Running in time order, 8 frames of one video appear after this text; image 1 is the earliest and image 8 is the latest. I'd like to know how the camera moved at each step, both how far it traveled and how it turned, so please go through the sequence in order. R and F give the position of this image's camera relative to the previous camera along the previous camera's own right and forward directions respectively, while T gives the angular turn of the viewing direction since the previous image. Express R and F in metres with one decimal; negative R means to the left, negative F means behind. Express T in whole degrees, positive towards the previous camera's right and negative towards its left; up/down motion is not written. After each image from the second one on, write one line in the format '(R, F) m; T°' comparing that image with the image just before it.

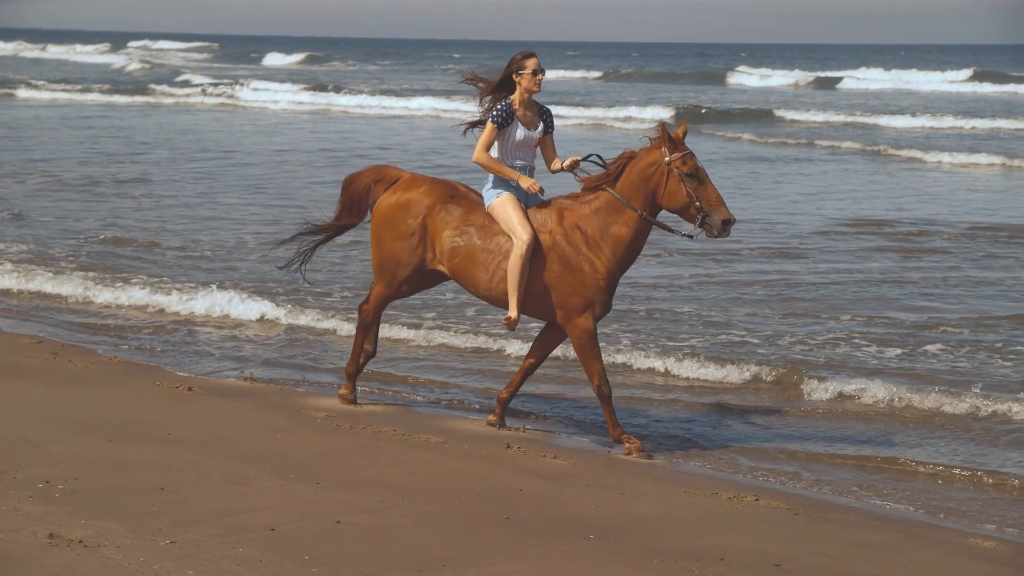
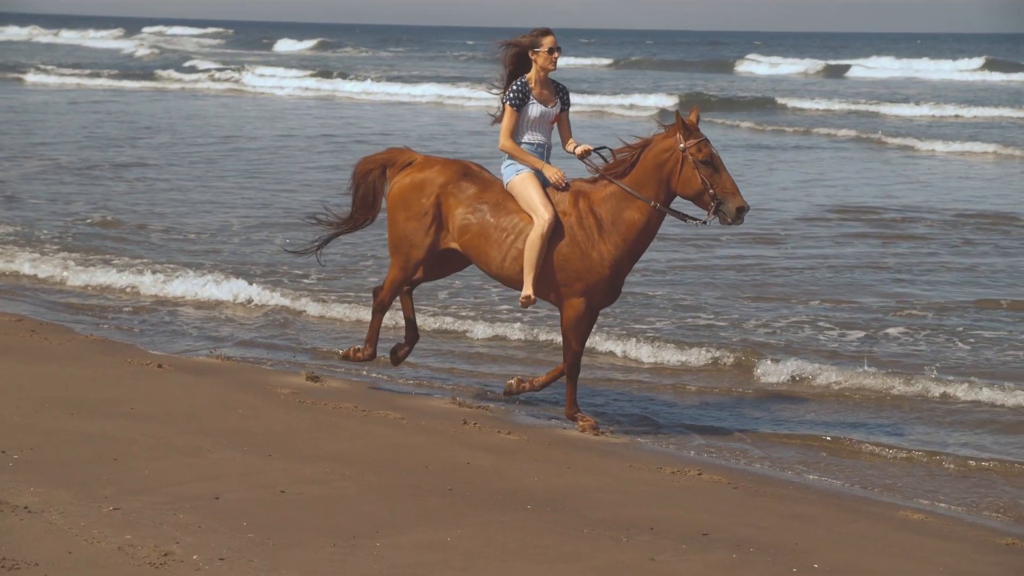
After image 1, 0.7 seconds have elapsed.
(+0.3, -0.2) m; 0°
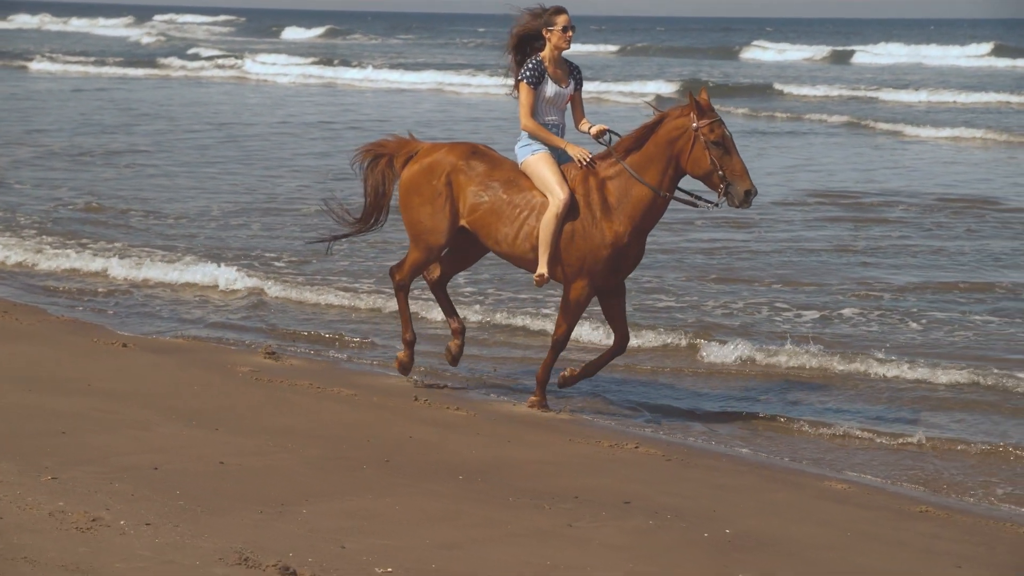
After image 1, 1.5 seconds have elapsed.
(+0.3, -0.2) m; 0°
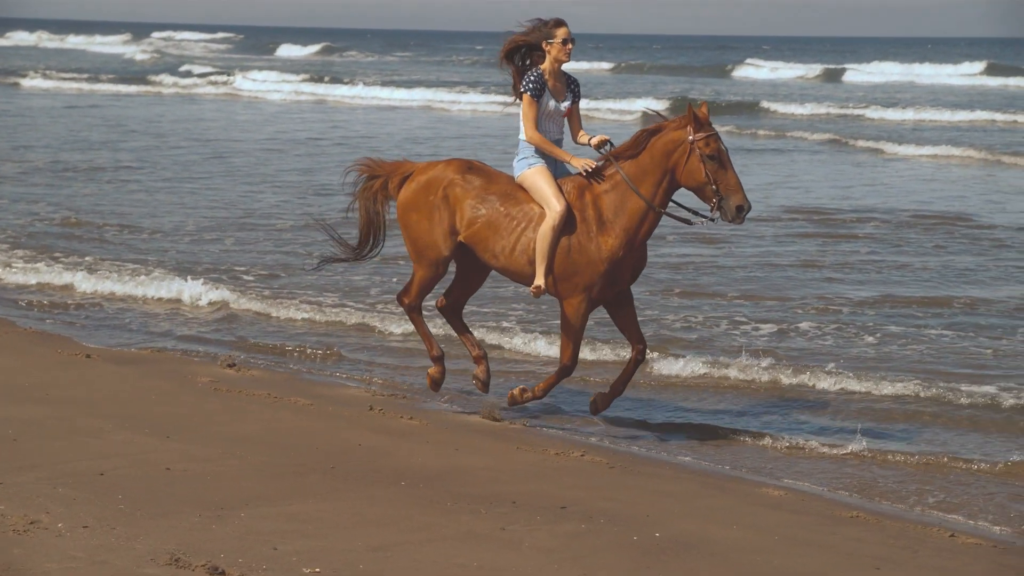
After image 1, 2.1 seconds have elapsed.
(+0.2, -0.2) m; 0°
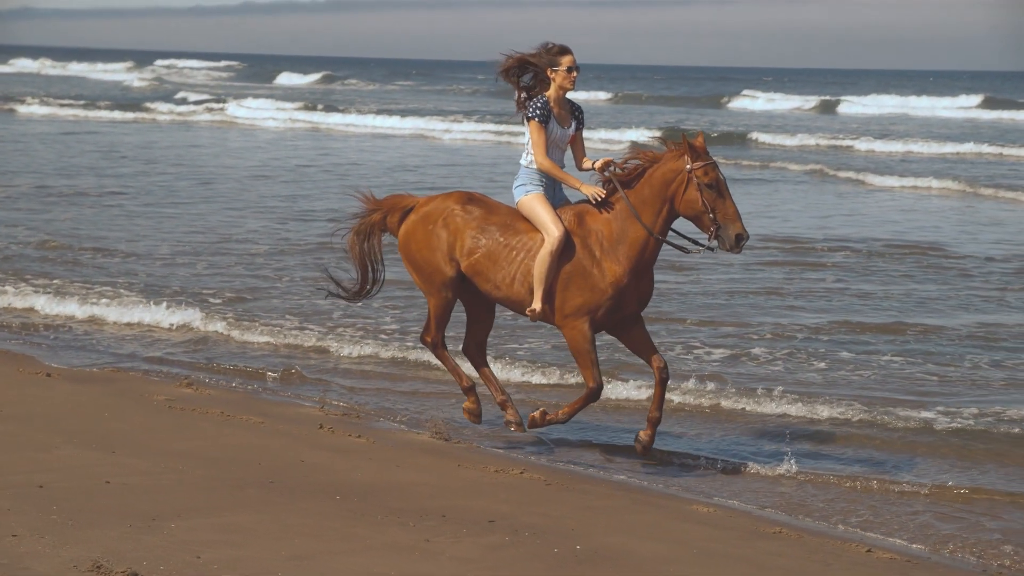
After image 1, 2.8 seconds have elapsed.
(+0.3, -0.2) m; 0°
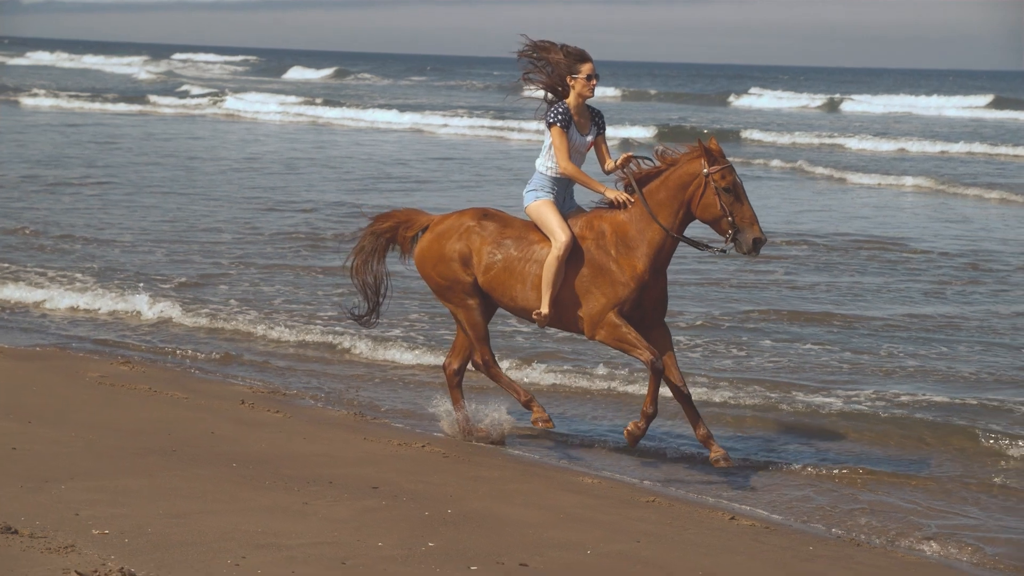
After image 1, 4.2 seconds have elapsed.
(+0.5, -0.4) m; 0°
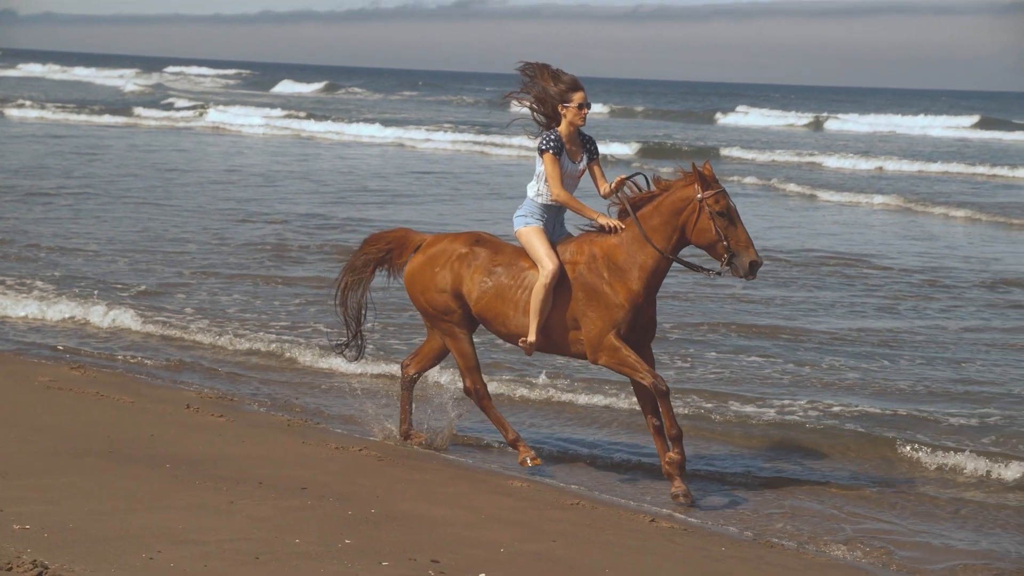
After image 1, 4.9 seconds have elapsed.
(+0.3, -0.2) m; 0°
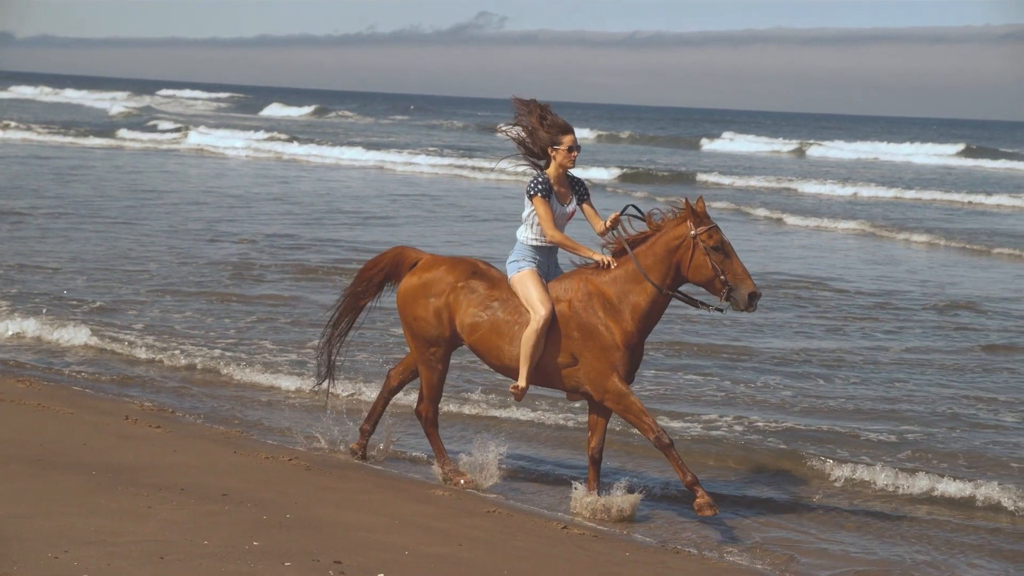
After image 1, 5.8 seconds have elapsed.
(+0.3, -0.2) m; 0°
